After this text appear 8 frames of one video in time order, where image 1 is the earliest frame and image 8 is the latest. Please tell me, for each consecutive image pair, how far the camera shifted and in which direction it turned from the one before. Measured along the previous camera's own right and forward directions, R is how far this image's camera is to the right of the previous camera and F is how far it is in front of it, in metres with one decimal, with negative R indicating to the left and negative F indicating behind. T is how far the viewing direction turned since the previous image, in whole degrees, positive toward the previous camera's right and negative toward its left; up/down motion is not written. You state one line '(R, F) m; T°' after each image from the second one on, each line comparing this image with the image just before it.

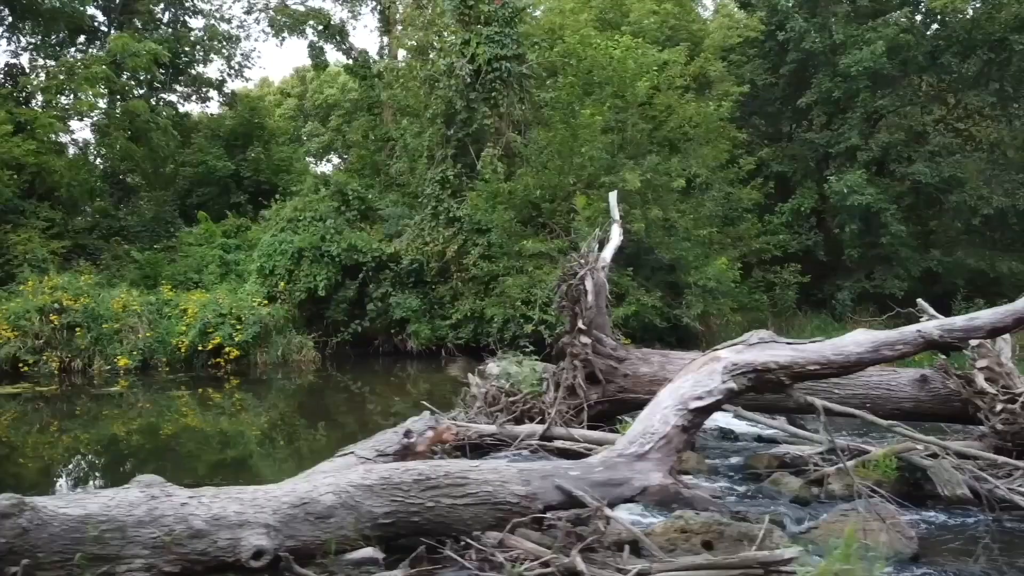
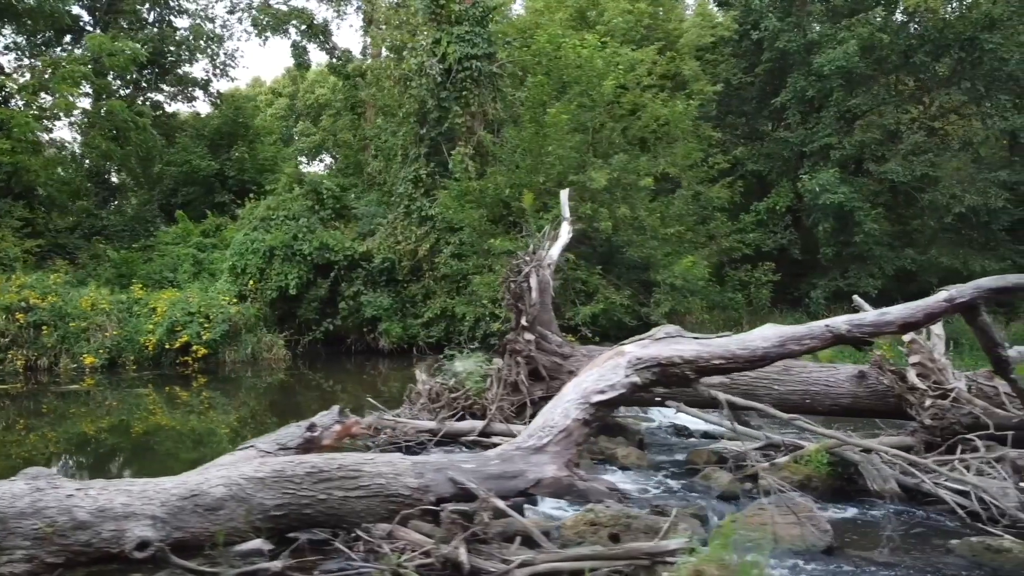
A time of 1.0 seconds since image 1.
(+0.4, 0.0) m; 0°
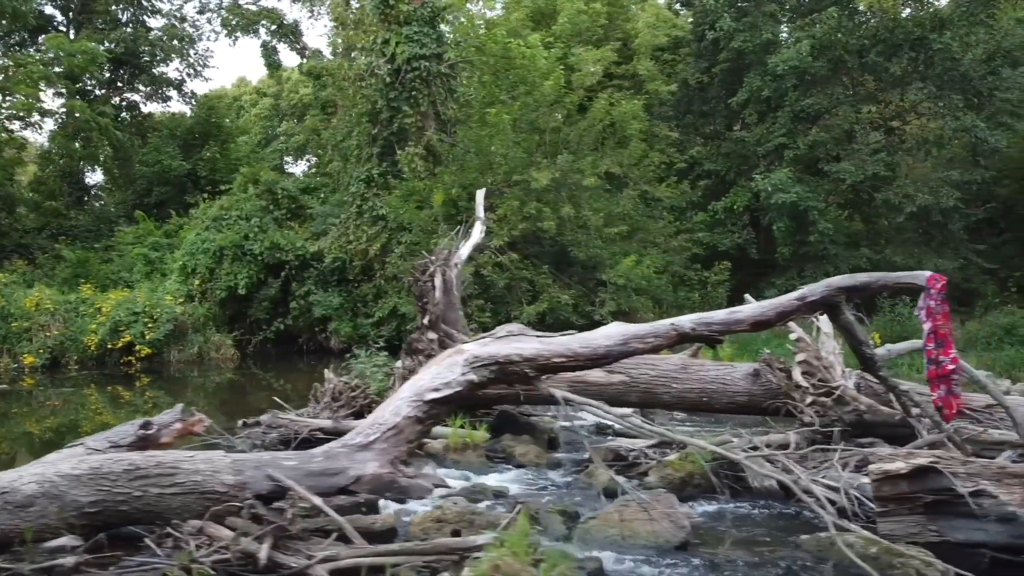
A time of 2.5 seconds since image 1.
(+0.7, 0.0) m; 0°
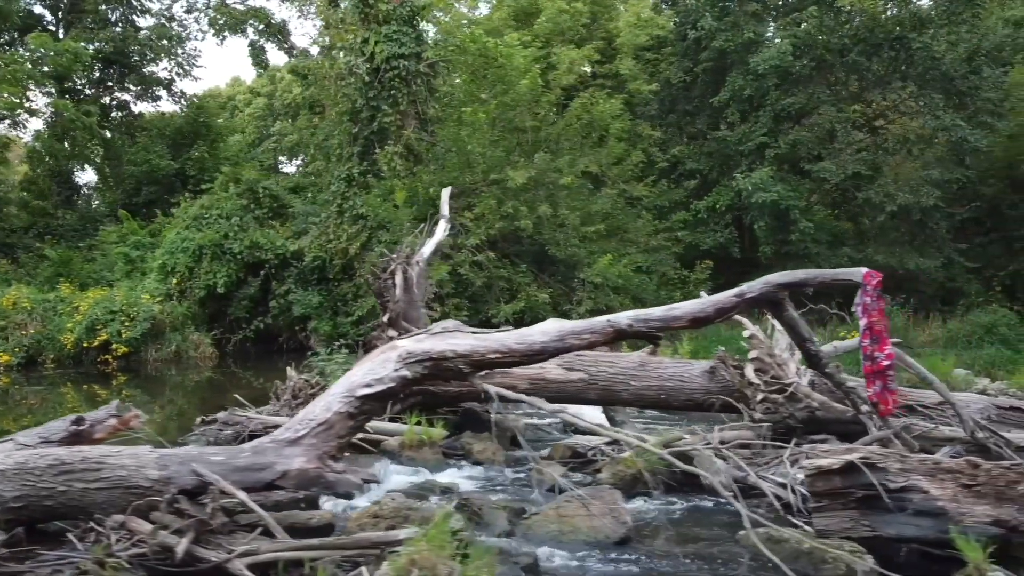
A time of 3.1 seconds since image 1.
(+0.3, 0.0) m; 0°
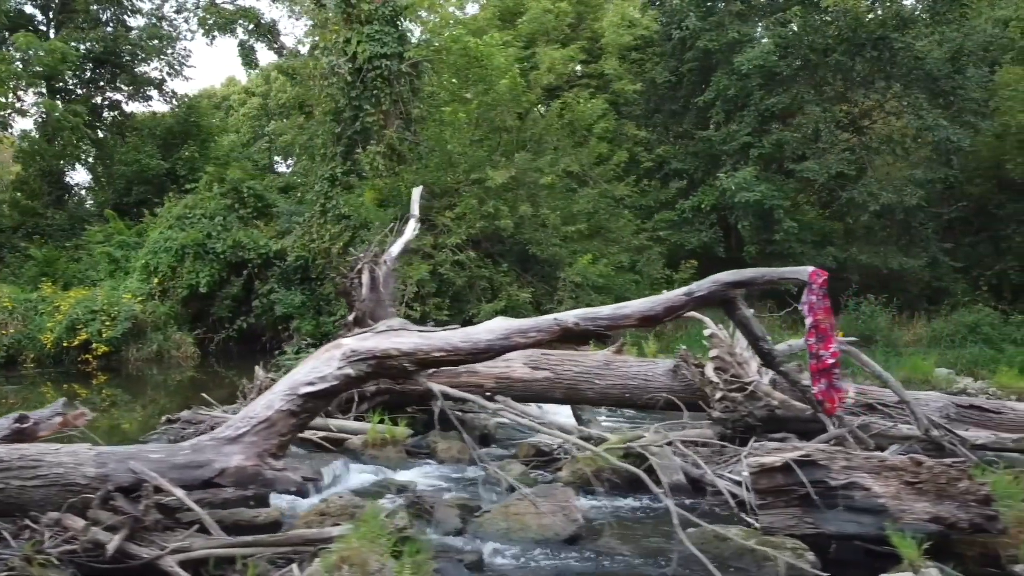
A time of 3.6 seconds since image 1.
(+0.2, 0.0) m; 0°
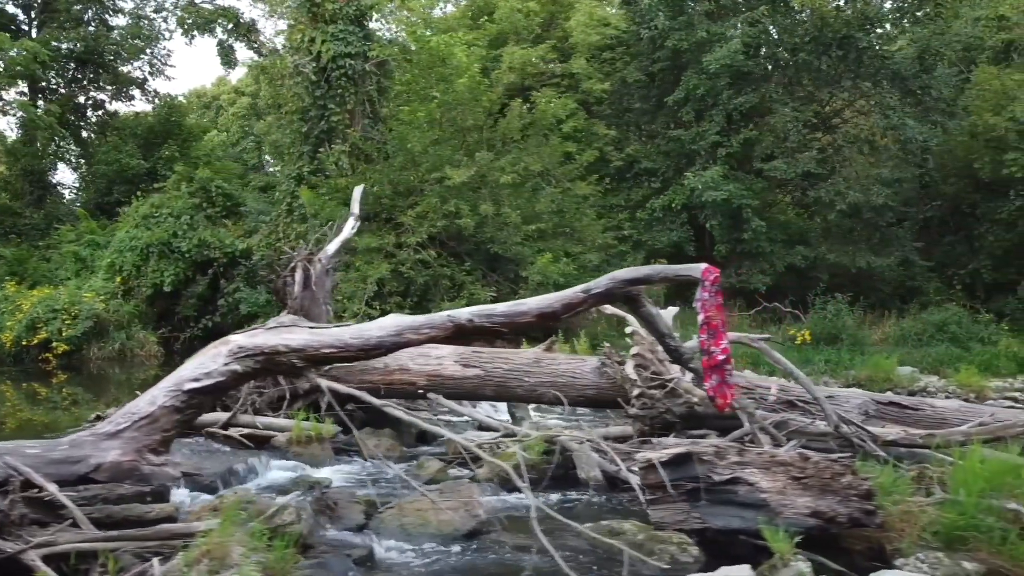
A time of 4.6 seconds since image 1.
(+0.5, 0.0) m; 0°
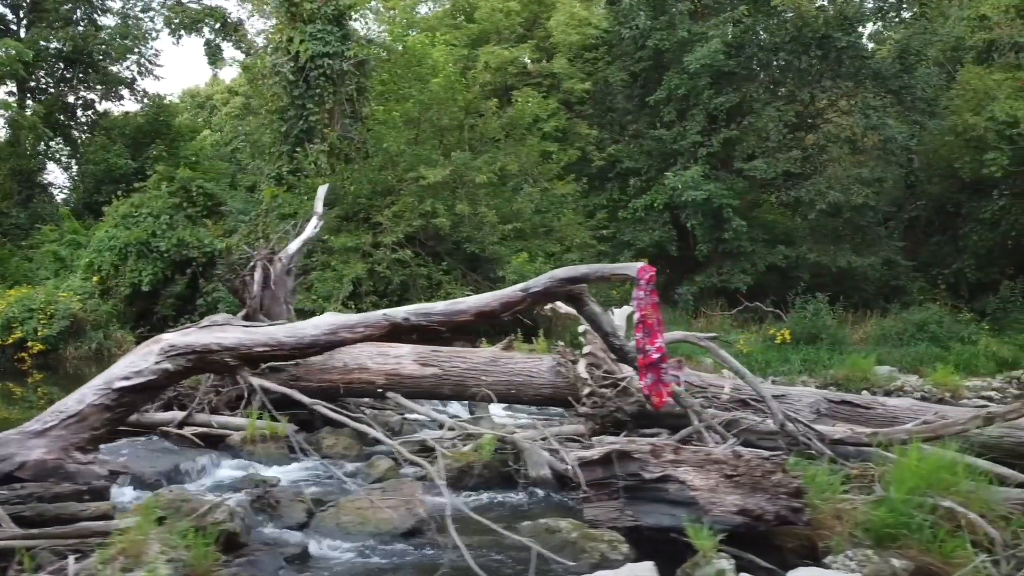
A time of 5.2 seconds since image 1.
(+0.3, 0.0) m; 0°
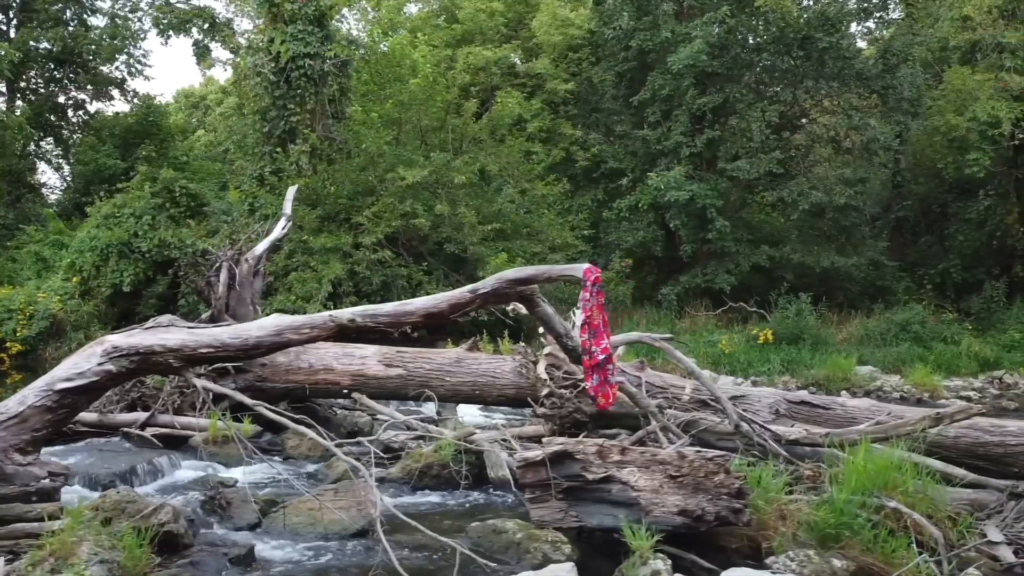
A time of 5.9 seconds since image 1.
(+0.2, 0.0) m; 0°
